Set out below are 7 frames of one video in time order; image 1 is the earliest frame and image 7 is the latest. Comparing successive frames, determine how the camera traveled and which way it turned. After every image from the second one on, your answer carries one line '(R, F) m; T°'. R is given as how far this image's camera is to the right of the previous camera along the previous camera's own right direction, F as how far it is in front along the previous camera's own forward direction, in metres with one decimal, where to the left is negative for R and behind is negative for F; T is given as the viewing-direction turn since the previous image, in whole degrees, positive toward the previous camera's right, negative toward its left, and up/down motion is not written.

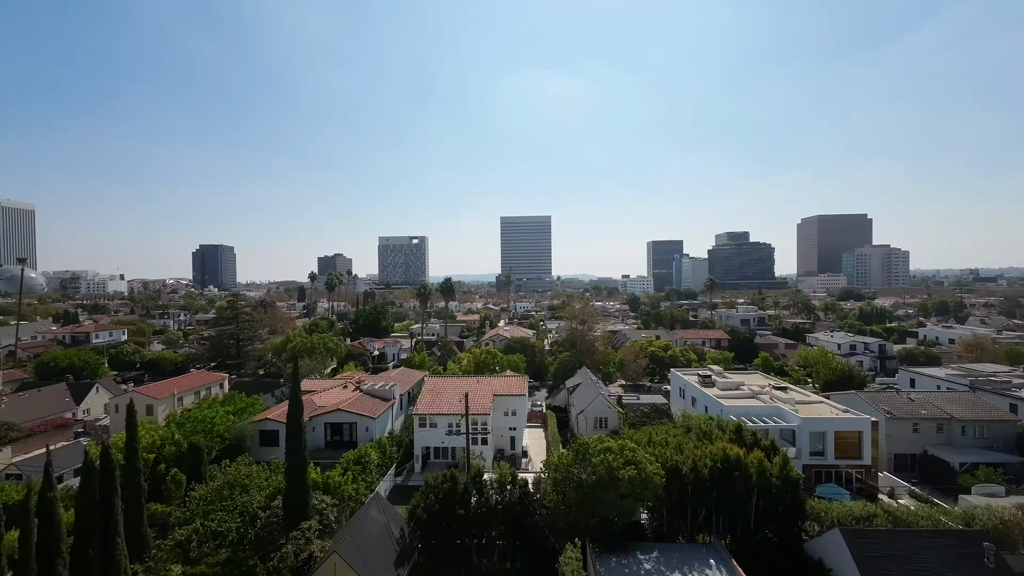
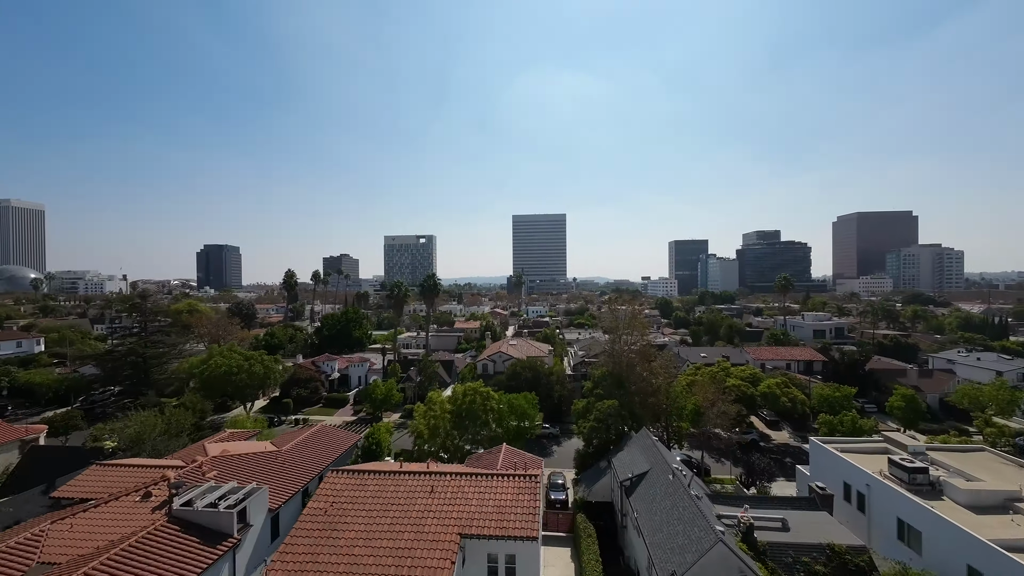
(+0.5, +16.1) m; -2°
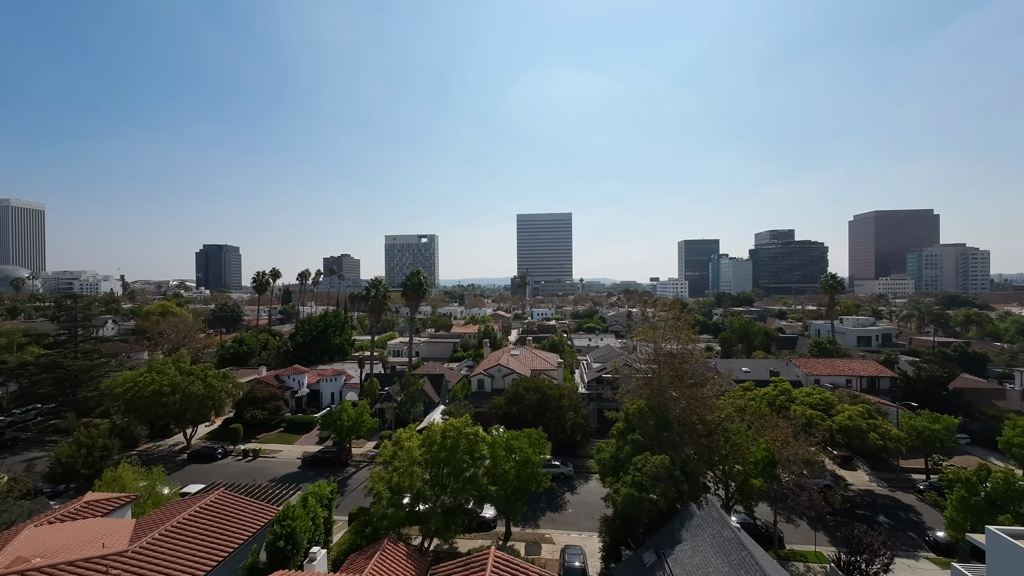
(+0.3, +7.2) m; -1°
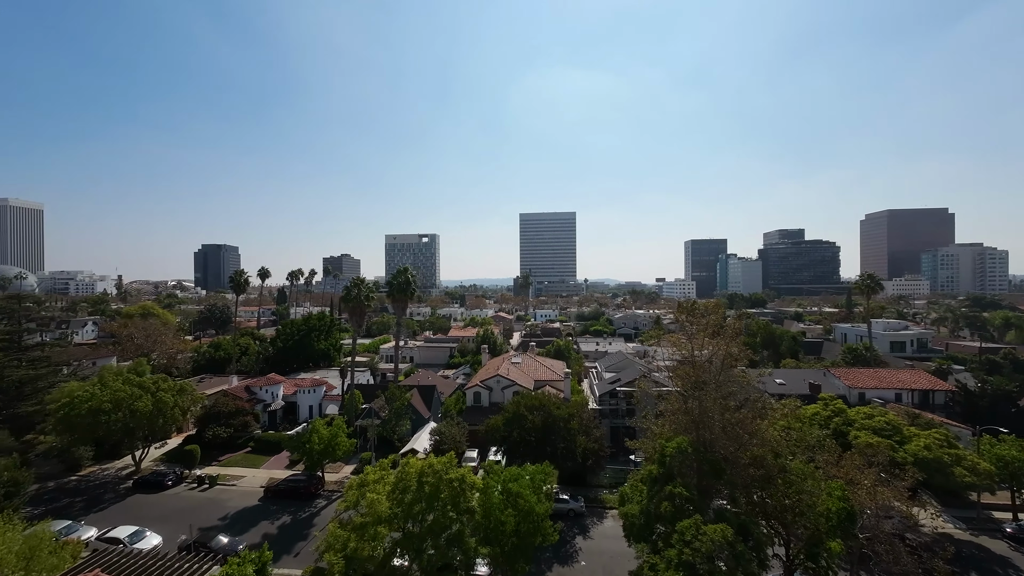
(+0.2, +4.3) m; 0°
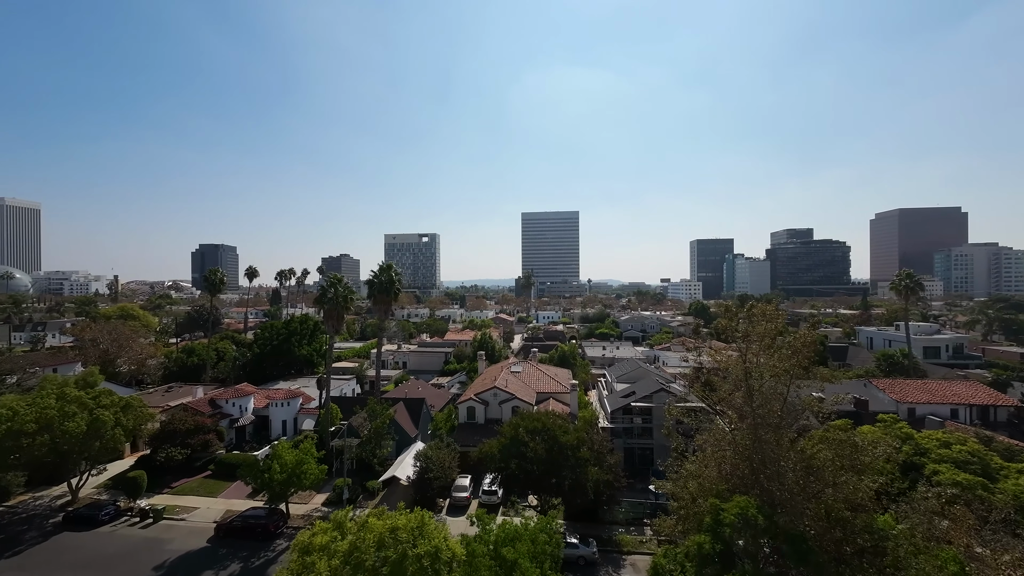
(+0.2, +3.9) m; 0°
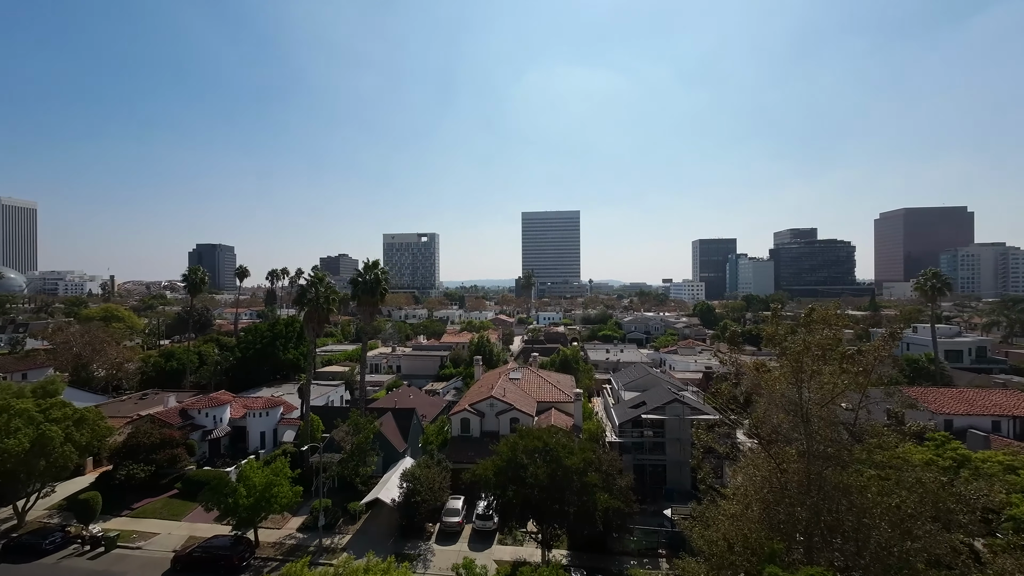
(+0.1, +2.4) m; 0°
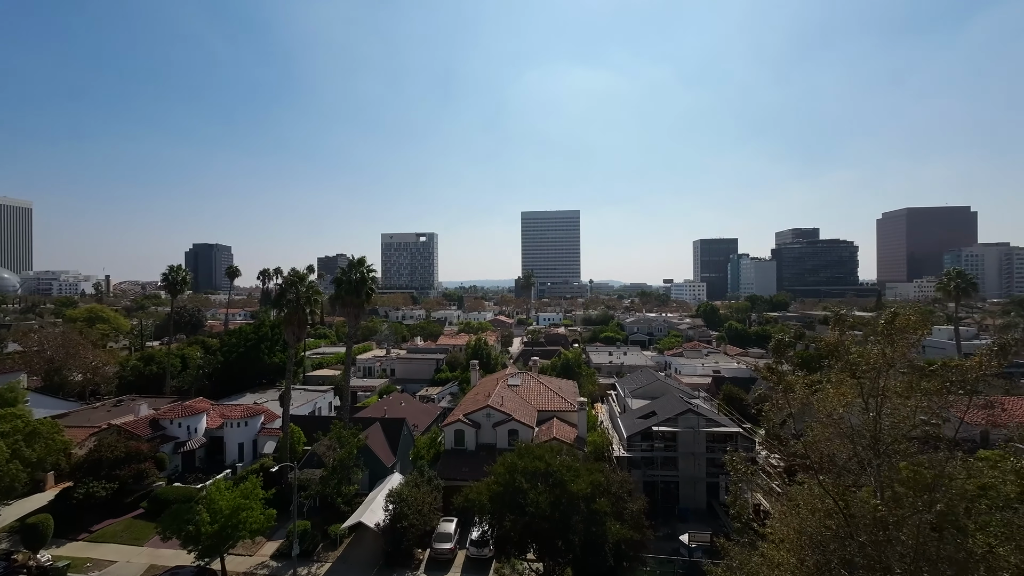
(+0.1, +2.0) m; 0°
